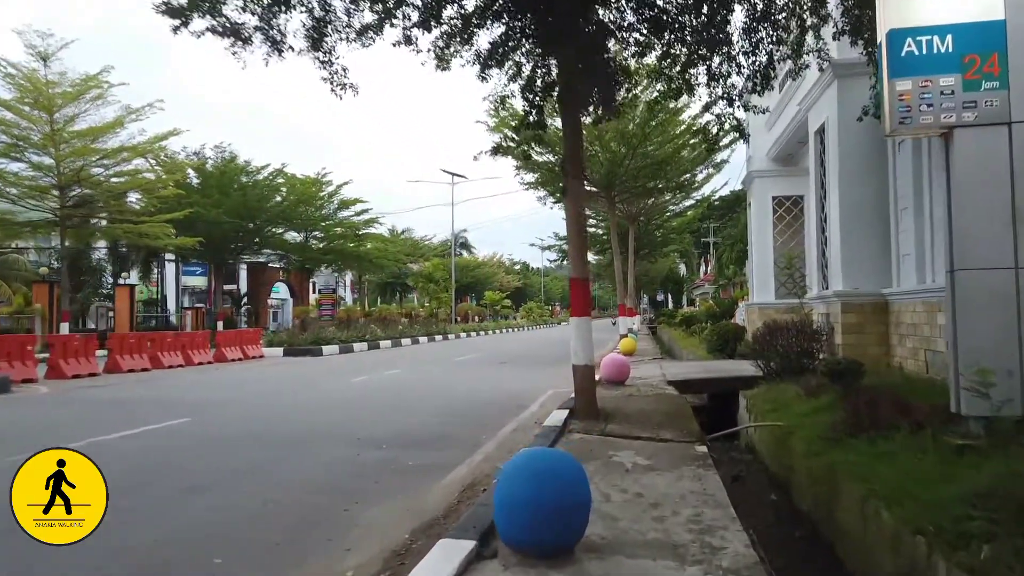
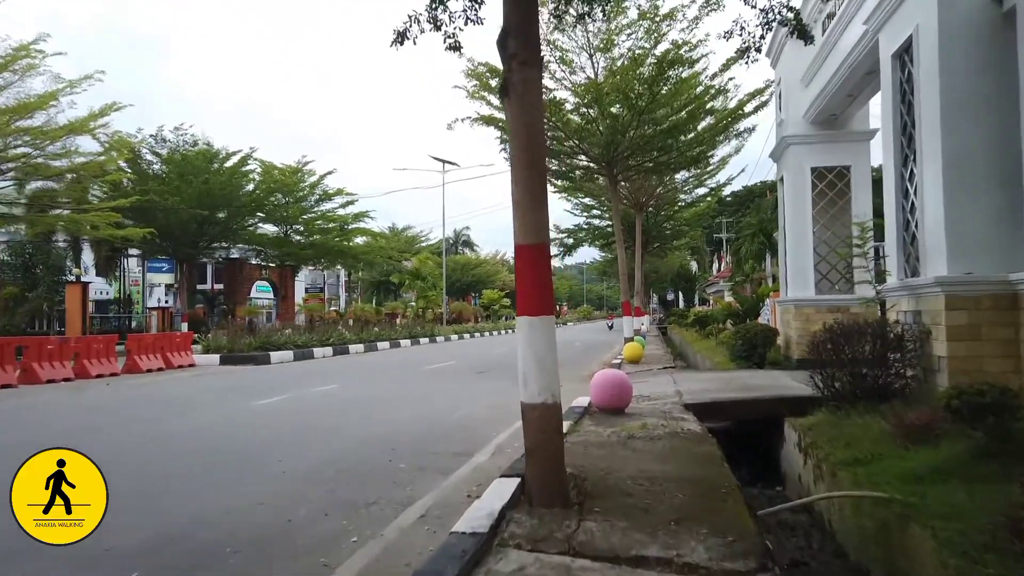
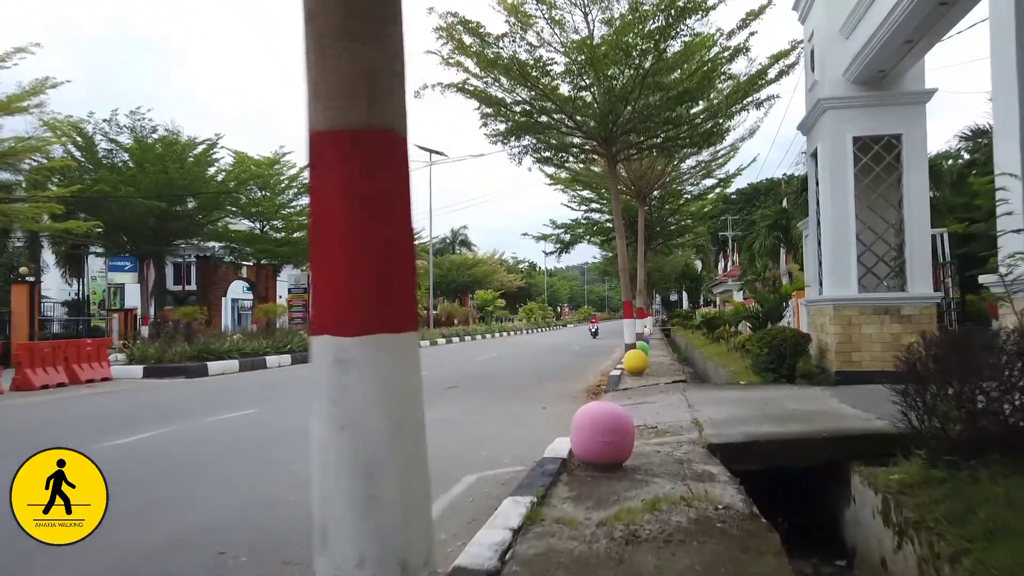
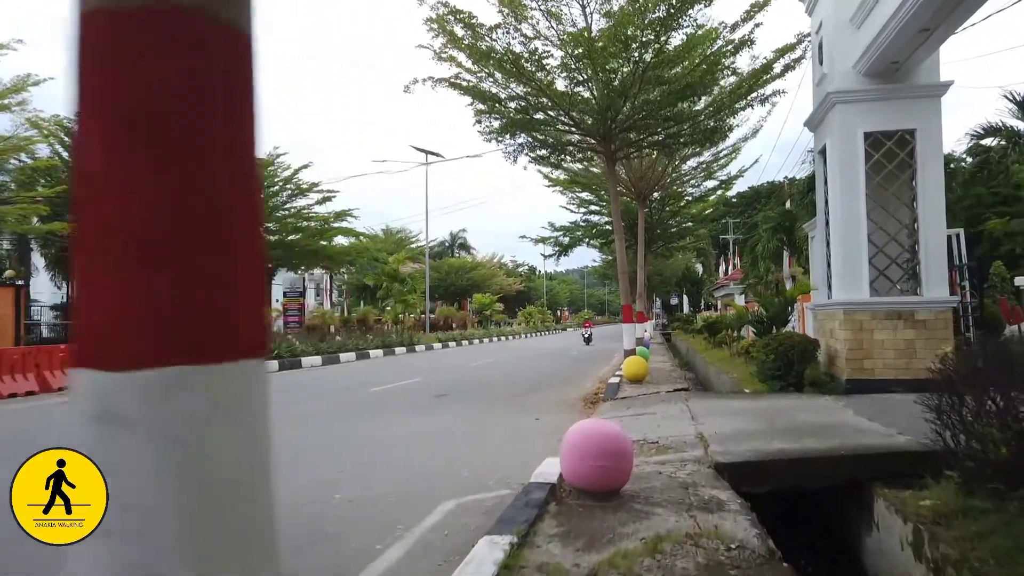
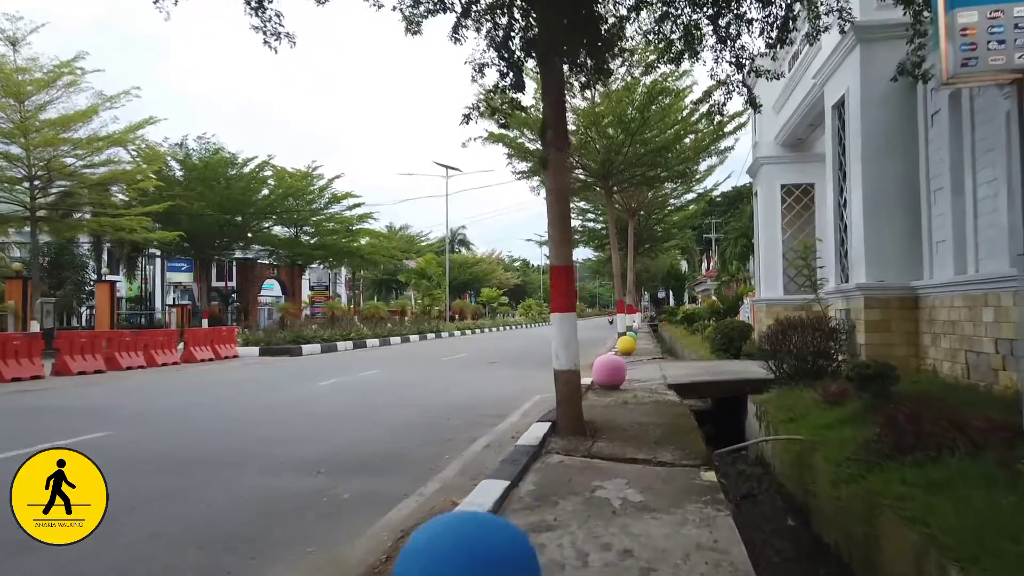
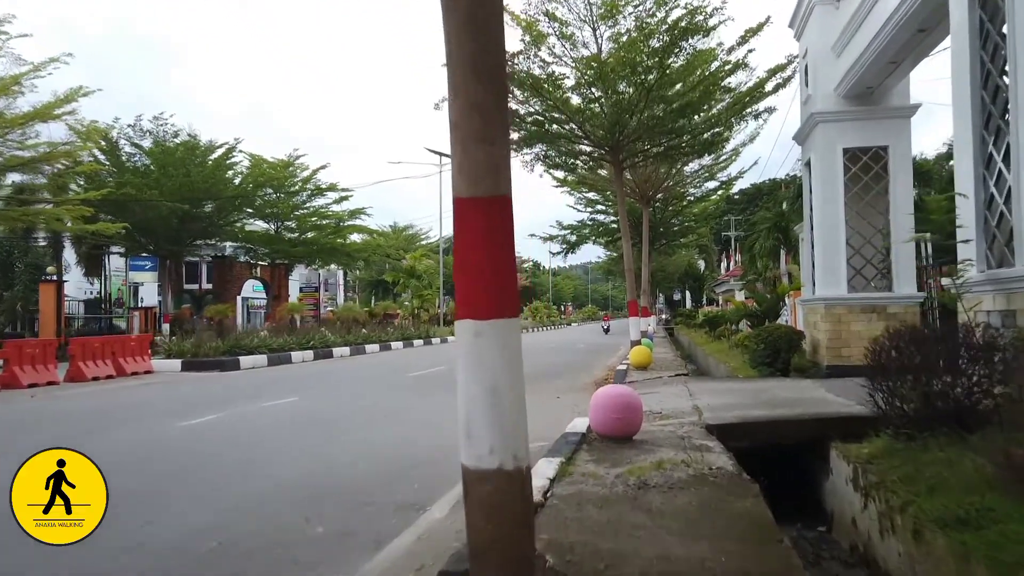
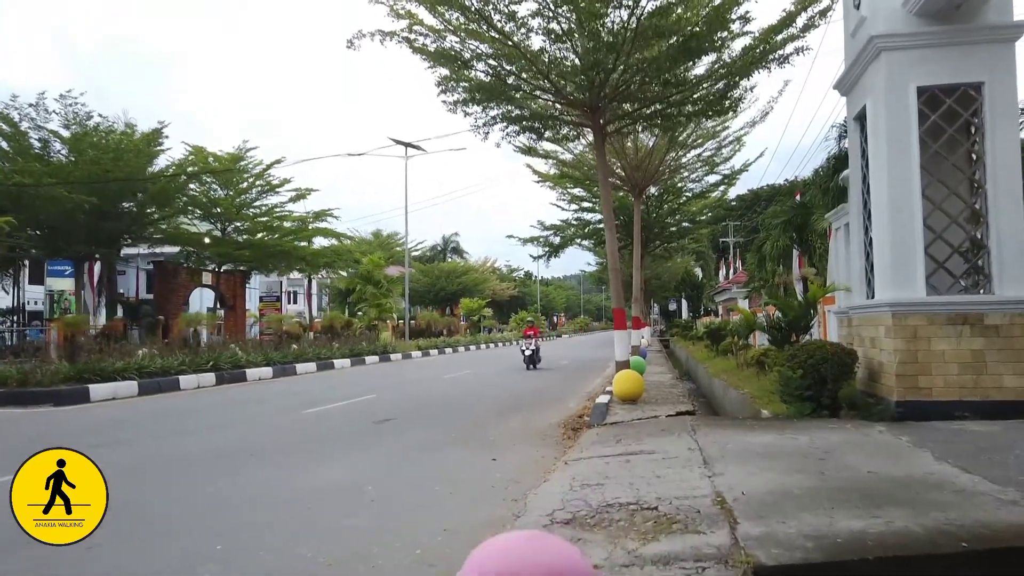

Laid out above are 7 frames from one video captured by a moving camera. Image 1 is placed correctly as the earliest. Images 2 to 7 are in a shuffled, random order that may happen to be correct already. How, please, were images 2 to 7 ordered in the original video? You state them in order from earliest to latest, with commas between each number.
5, 2, 6, 3, 4, 7
